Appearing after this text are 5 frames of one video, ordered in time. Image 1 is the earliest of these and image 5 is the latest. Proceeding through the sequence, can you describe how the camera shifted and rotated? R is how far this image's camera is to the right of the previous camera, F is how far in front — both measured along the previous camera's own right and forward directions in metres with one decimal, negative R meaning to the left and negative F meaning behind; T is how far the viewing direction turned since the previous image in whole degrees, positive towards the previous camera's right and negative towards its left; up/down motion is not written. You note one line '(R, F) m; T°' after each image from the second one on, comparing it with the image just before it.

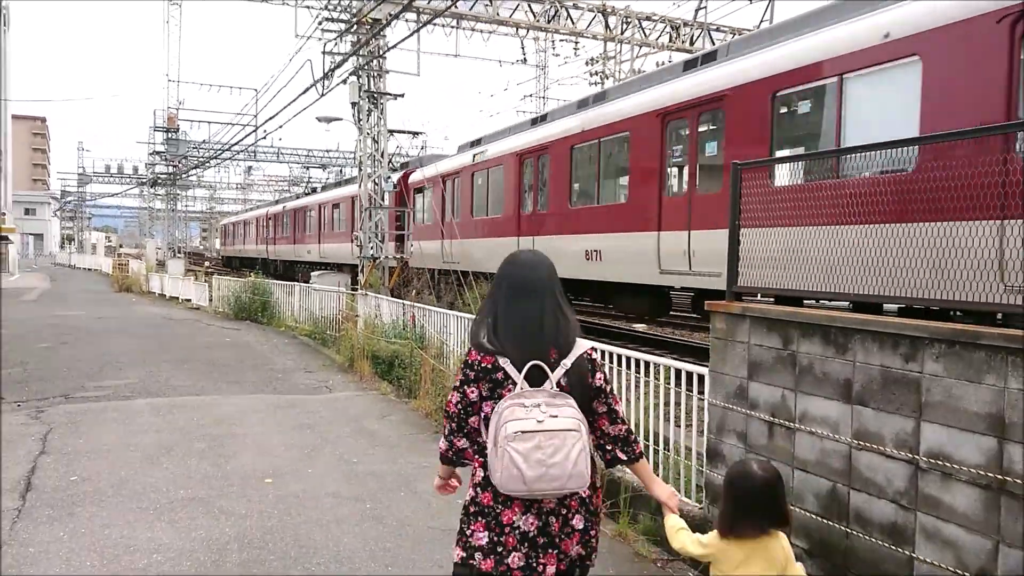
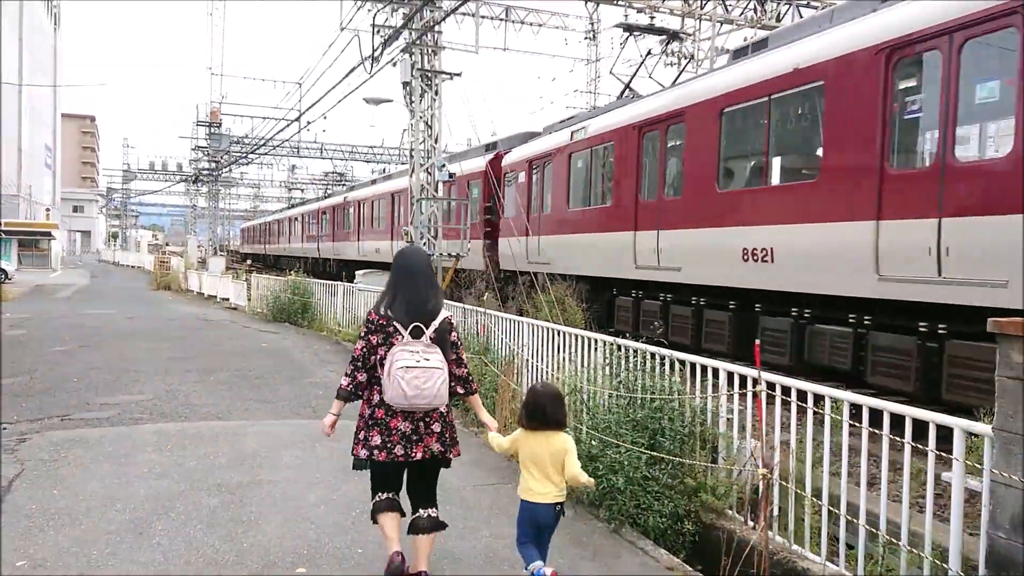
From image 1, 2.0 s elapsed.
(-0.4, +1.6) m; -3°
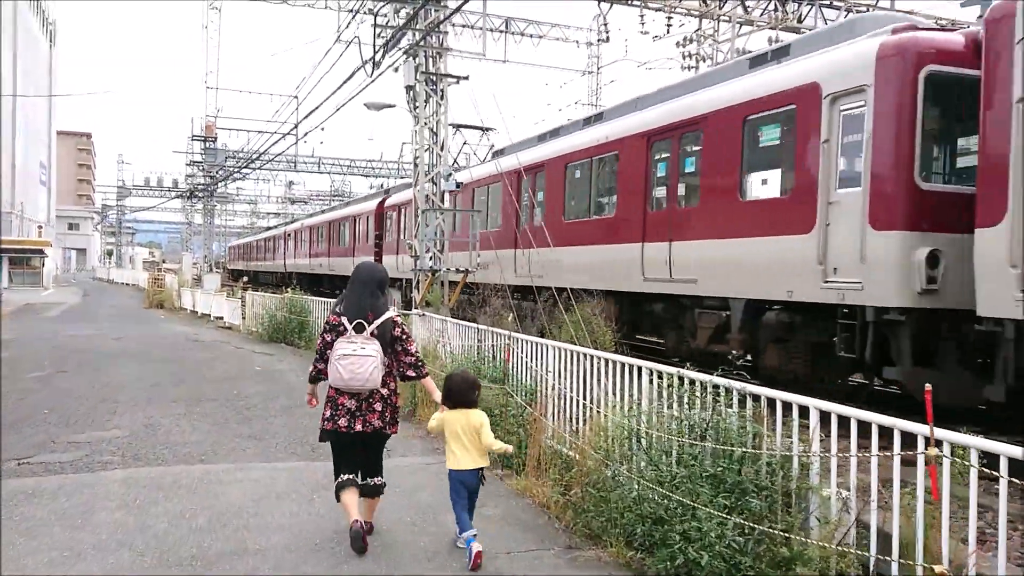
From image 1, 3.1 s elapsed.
(-0.2, +0.9) m; 0°
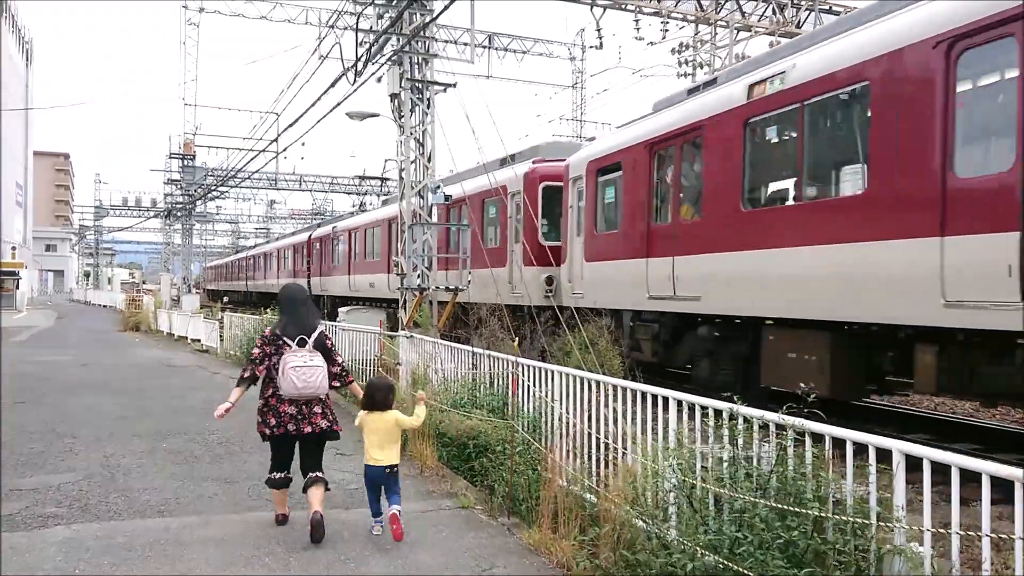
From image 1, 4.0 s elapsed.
(-0.1, +0.7) m; +1°
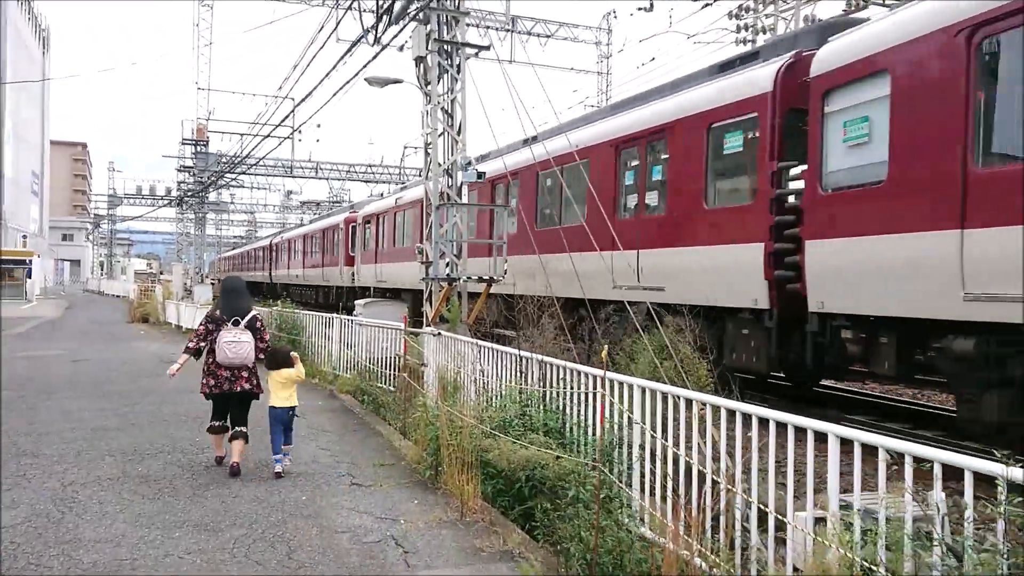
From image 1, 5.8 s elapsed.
(-0.3, +1.4) m; -1°
